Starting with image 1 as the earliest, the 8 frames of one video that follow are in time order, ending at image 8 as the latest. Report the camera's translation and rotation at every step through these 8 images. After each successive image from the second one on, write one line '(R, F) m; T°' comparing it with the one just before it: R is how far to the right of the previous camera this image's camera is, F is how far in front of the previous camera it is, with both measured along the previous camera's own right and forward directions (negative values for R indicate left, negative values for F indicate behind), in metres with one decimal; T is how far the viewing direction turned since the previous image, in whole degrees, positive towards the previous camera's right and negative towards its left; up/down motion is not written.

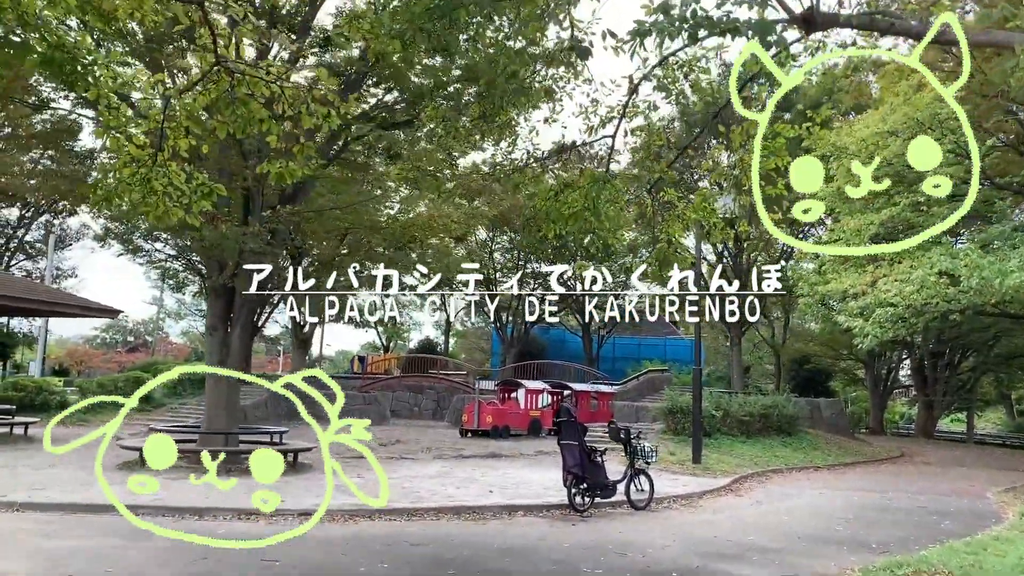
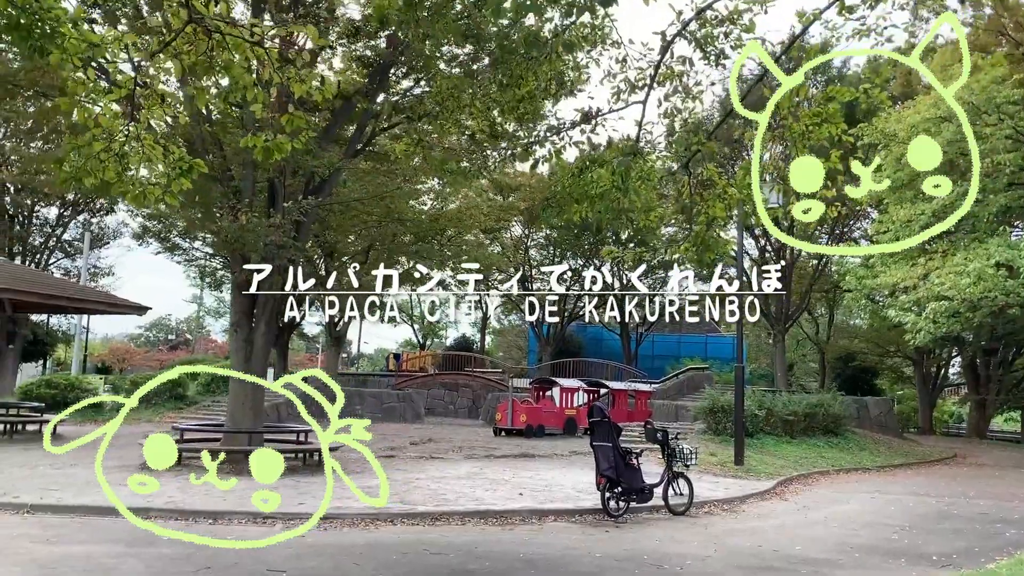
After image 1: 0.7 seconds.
(+0.1, +0.5) m; -3°
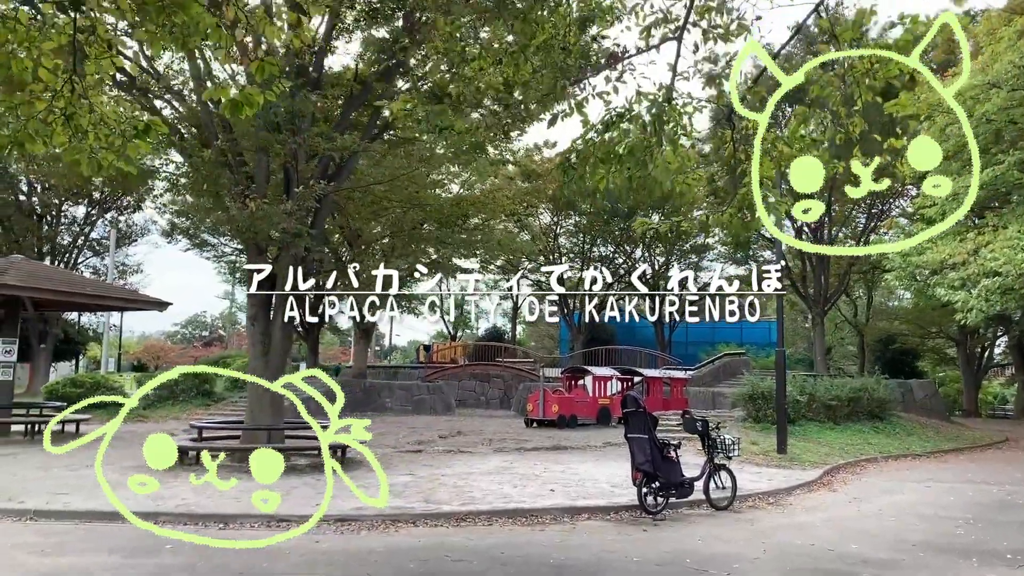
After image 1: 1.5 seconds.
(+0.1, +0.6) m; -2°
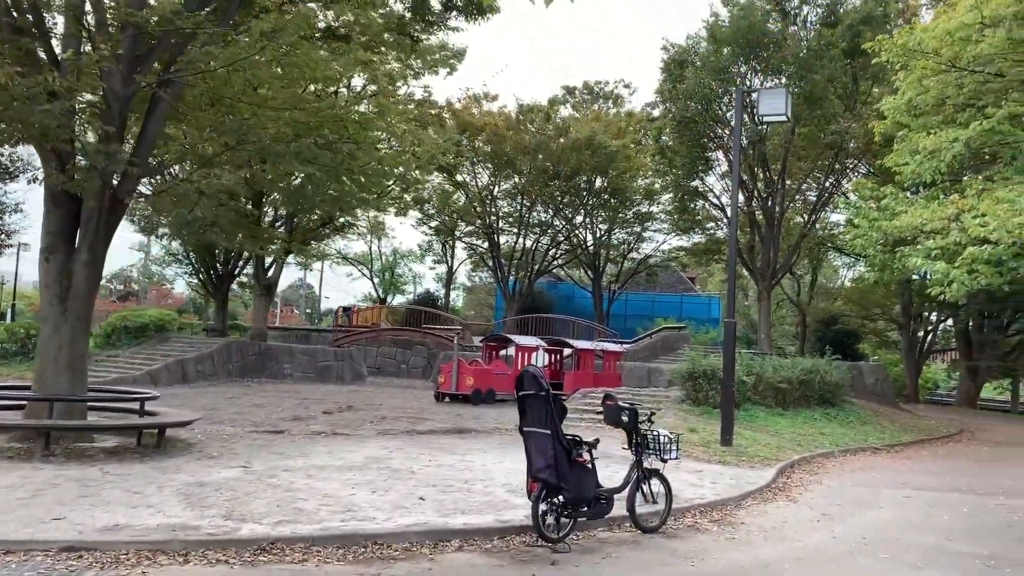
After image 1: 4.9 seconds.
(+0.7, +2.7) m; +4°
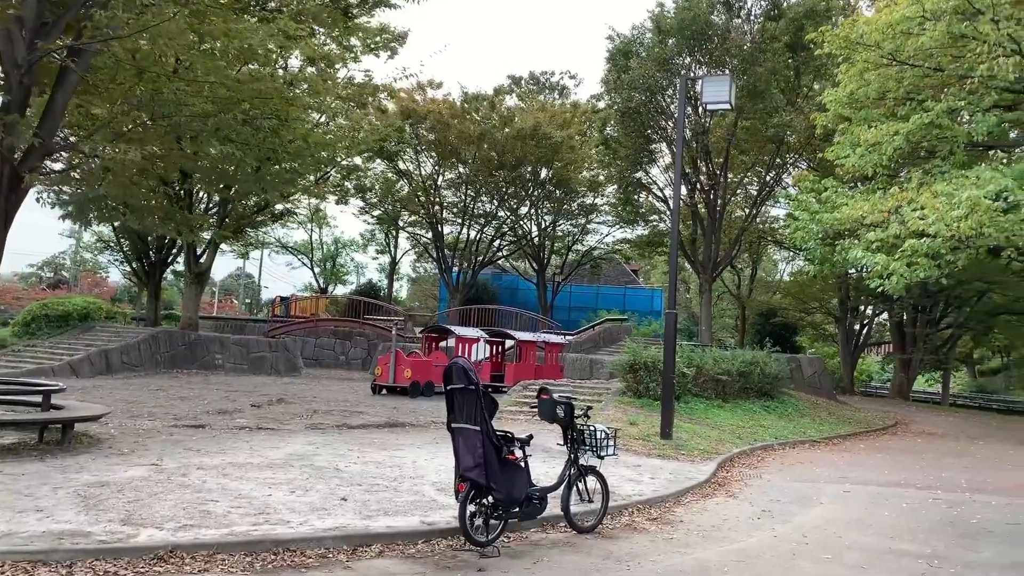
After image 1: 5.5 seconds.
(+0.1, +0.4) m; +4°
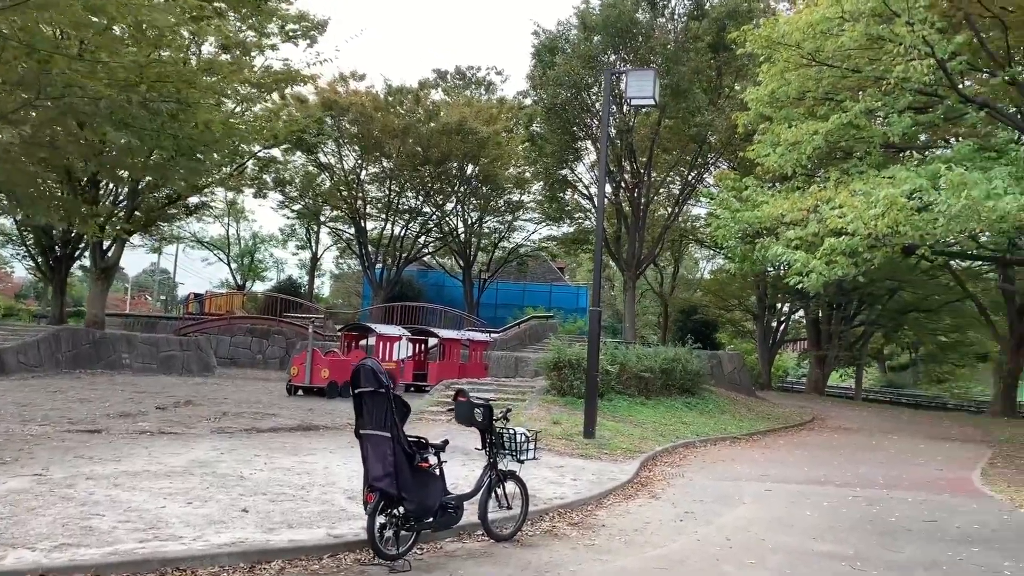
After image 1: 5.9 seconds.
(+0.1, +0.3) m; +5°
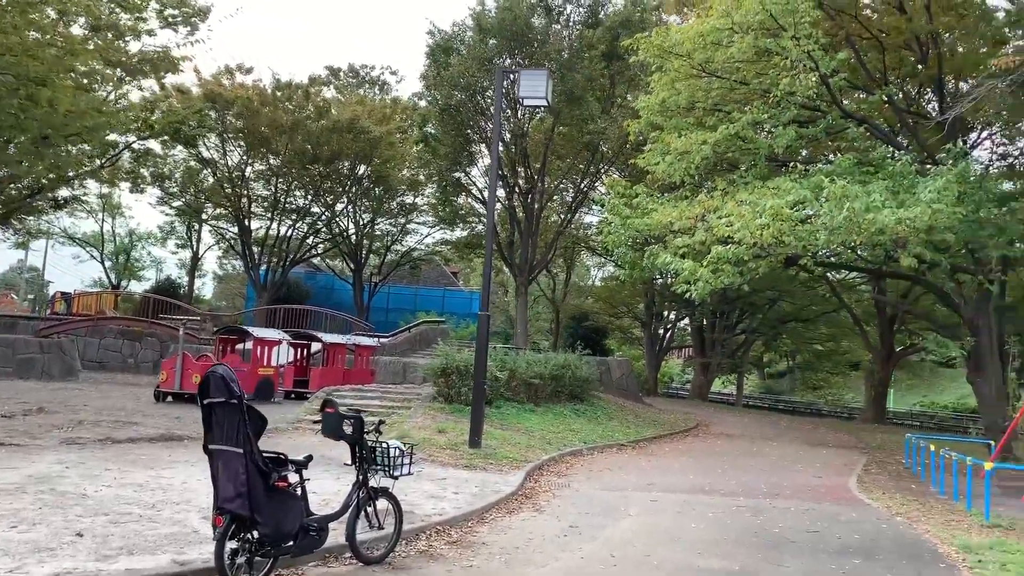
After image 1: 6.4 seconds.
(+0.1, +0.4) m; +7°
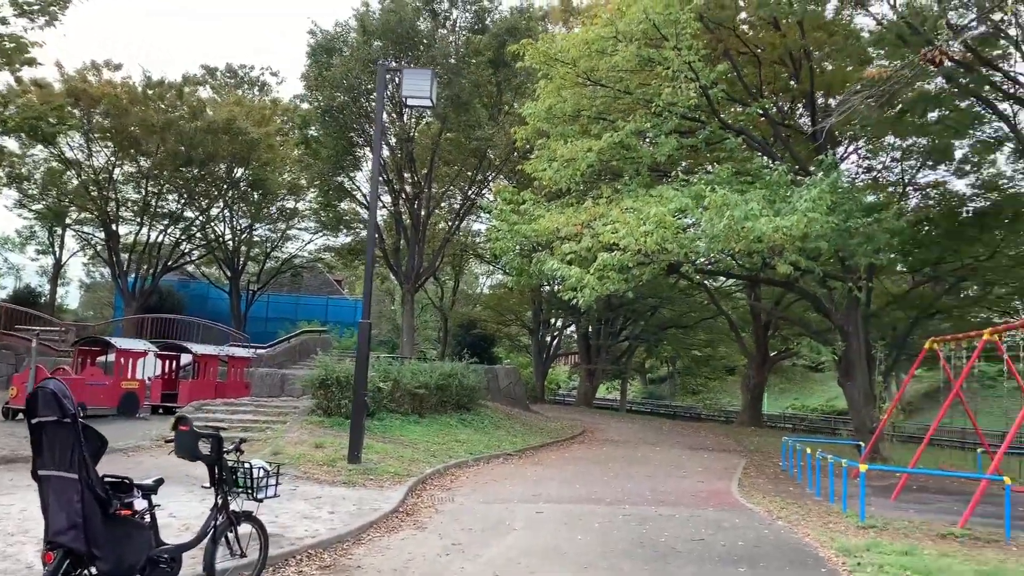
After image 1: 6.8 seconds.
(+0.1, +0.3) m; +7°
